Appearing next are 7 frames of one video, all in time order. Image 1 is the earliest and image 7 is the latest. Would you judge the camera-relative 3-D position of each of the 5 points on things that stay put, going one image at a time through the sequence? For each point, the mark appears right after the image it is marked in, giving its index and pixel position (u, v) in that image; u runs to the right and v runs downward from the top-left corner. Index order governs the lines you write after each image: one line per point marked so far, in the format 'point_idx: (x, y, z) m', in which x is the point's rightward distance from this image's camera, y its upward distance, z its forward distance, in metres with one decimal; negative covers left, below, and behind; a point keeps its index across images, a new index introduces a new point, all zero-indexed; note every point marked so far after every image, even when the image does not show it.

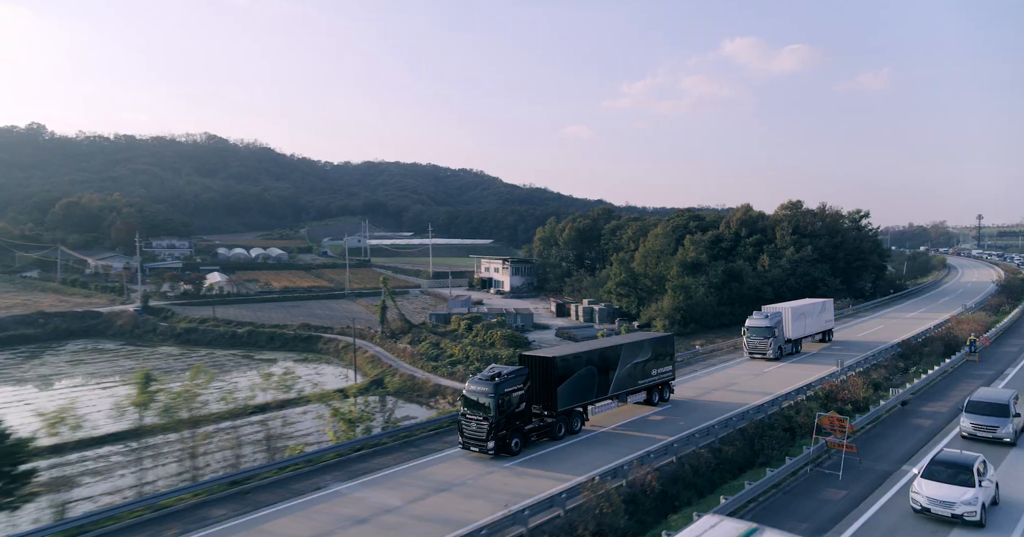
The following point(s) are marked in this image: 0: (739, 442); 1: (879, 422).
0: (+4.7, -3.3, +14.4) m
1: (+8.6, -3.6, +17.0) m
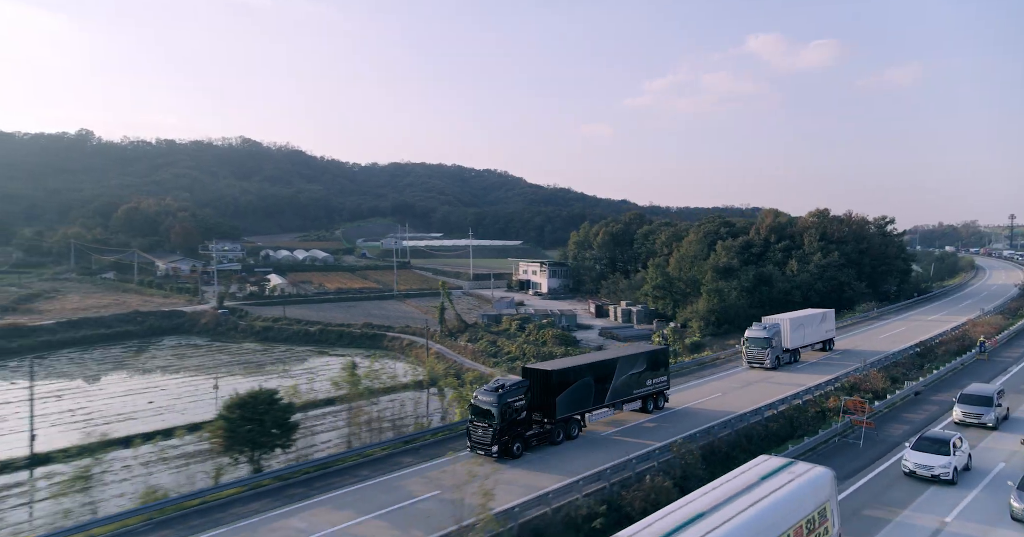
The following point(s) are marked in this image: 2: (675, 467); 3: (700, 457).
0: (+6.8, -3.6, +18.0) m
1: (+10.8, -4.0, +20.5) m
2: (+3.2, -3.7, +13.9) m
3: (+3.9, -3.7, +14.6) m
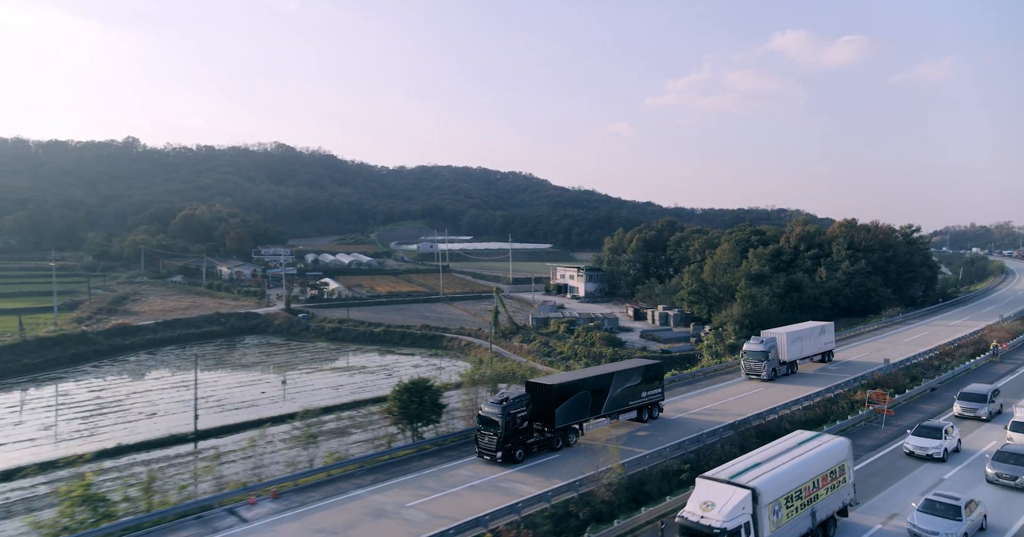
0: (+9.2, -4.1, +21.7) m
1: (+13.3, -4.4, +24.0) m
2: (+5.5, -4.2, +17.7) m
3: (+6.2, -4.2, +18.4) m
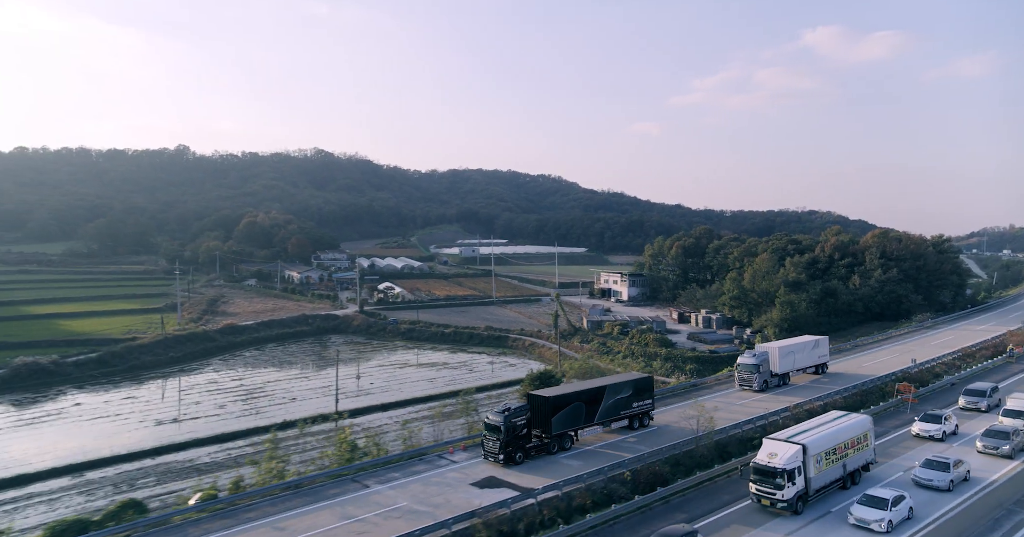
0: (+12.5, -4.6, +26.3) m
1: (+16.7, -4.9, +28.6) m
2: (+8.6, -4.6, +22.5) m
3: (+9.4, -4.7, +23.2) m
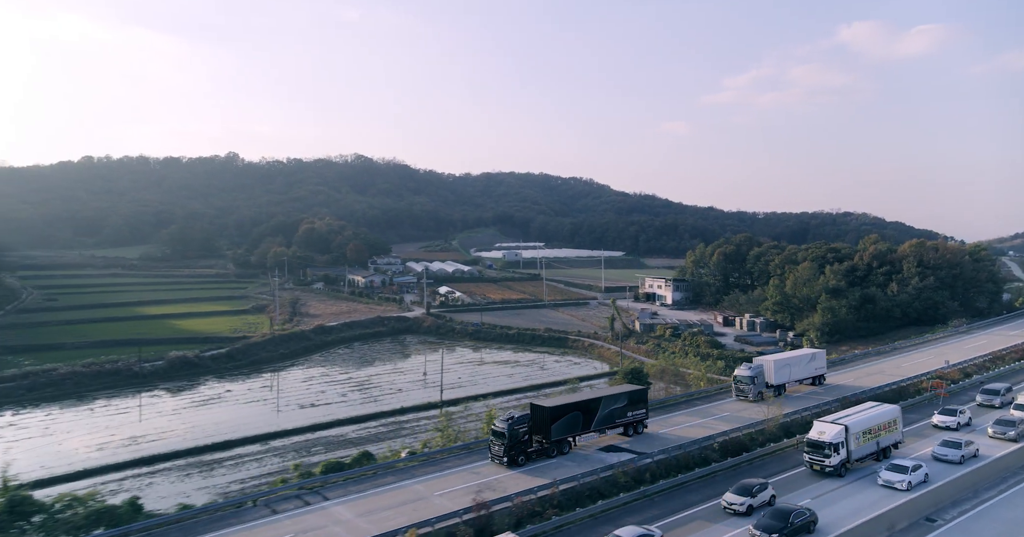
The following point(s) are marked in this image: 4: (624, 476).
0: (+16.1, -5.1, +30.5) m
1: (+20.4, -5.5, +32.6) m
2: (+12.2, -5.1, +26.9) m
3: (+12.9, -5.2, +27.5) m
4: (+3.0, -5.3, +18.5) m
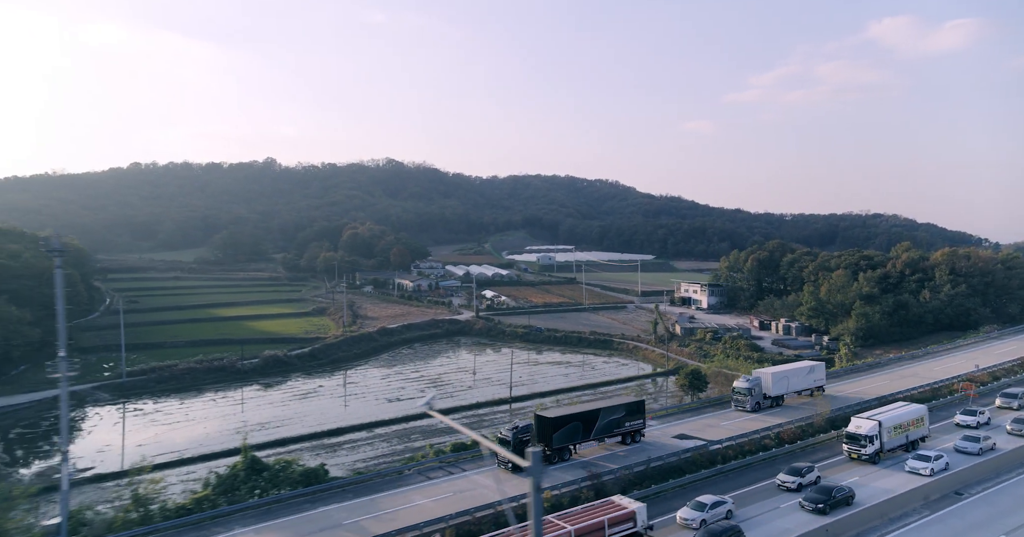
0: (+19.3, -5.6, +33.6) m
1: (+23.6, -6.0, +35.5) m
2: (+15.2, -5.6, +30.0) m
3: (+16.0, -5.7, +30.7) m
4: (+5.8, -5.8, +21.9) m
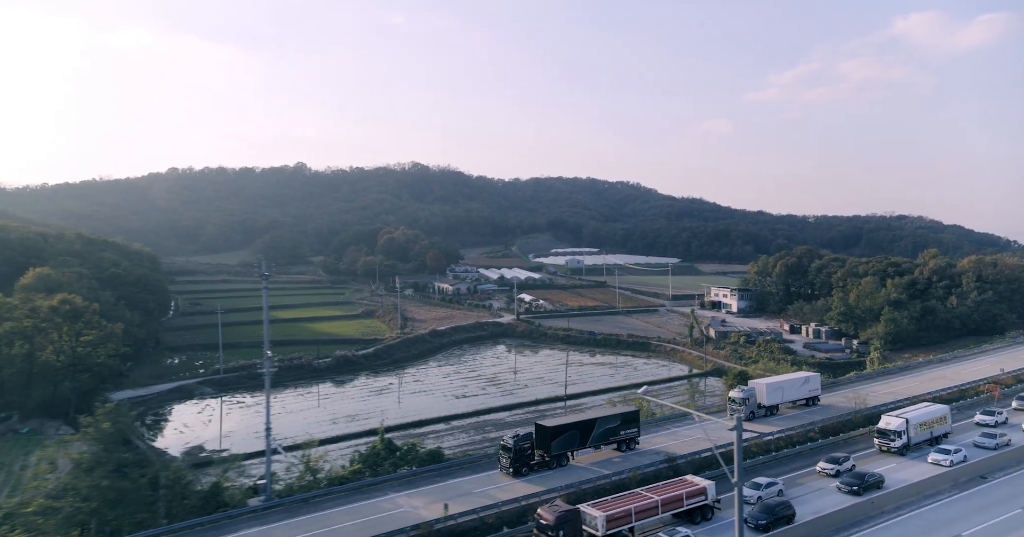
0: (+22.3, -6.1, +36.3) m
1: (+26.6, -6.5, +38.1) m
2: (+18.0, -6.1, +32.8) m
3: (+18.9, -6.2, +33.4) m
4: (+8.4, -6.2, +25.0) m
